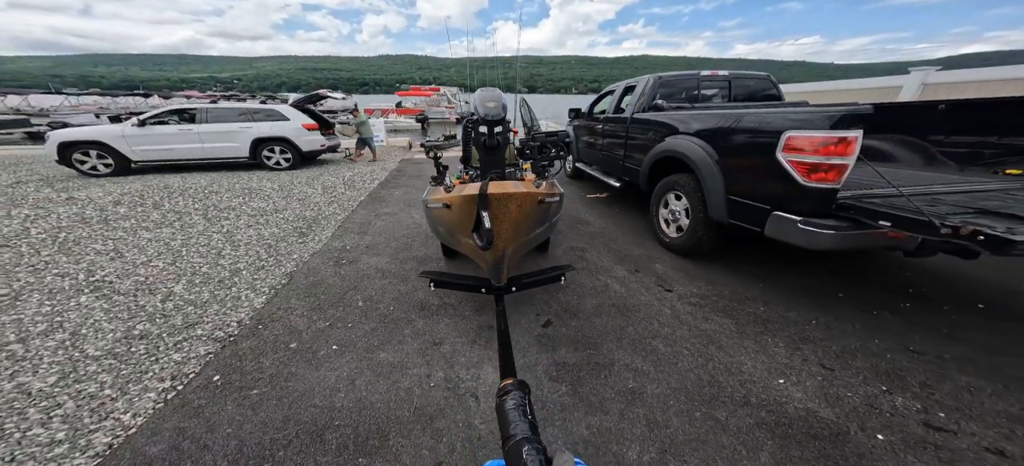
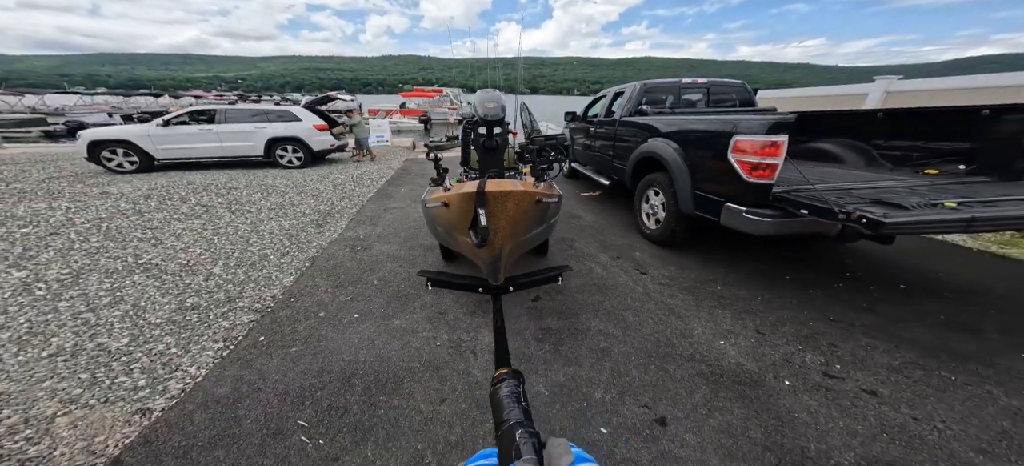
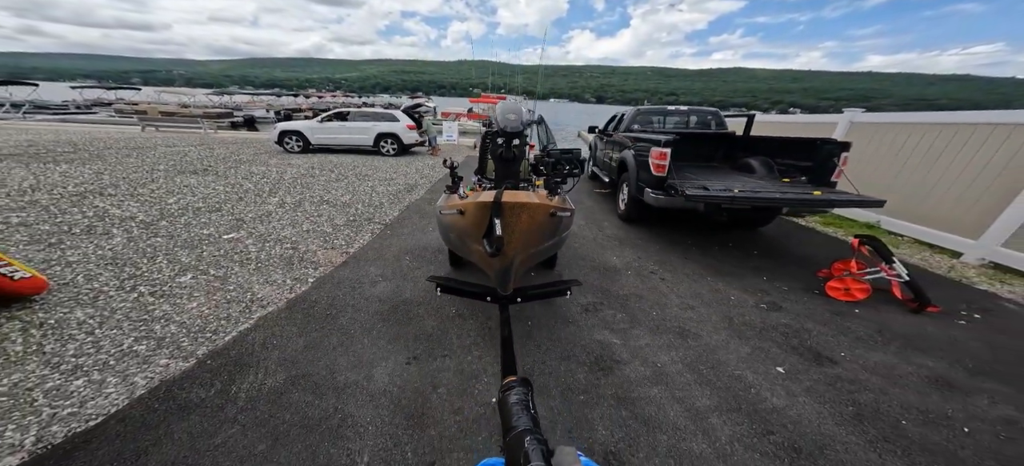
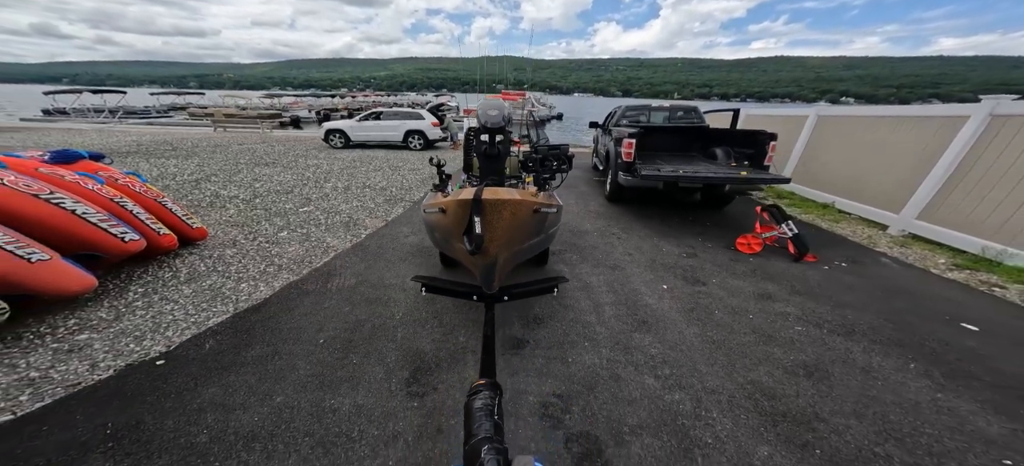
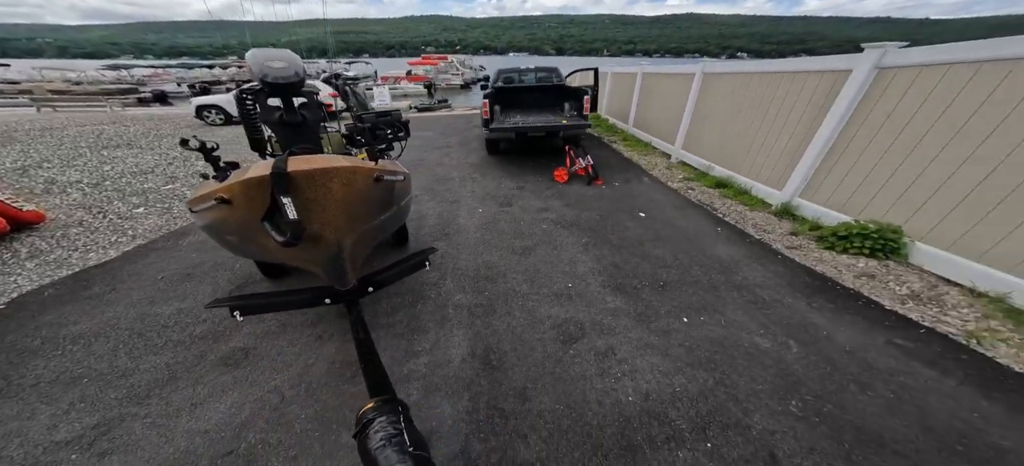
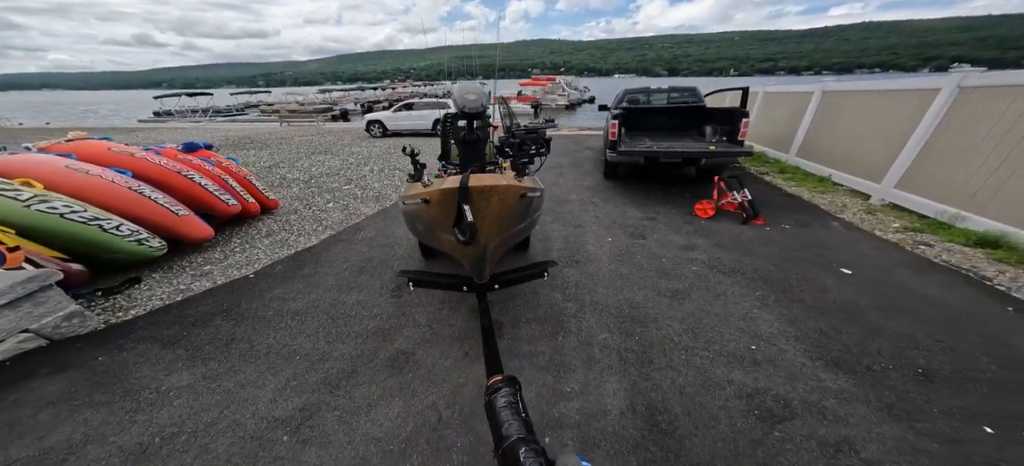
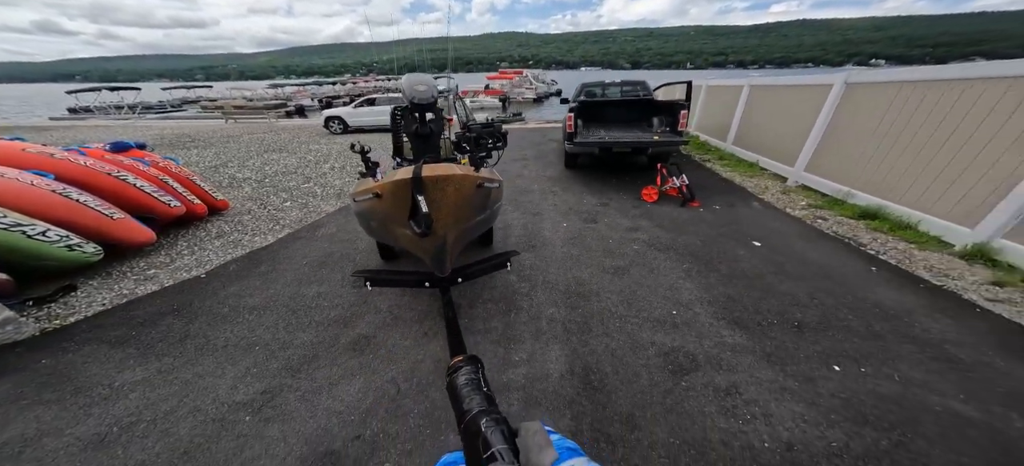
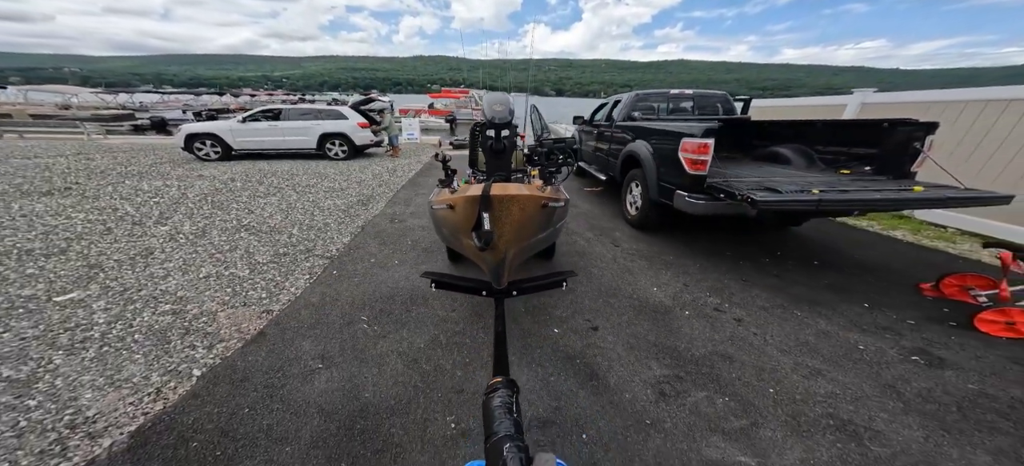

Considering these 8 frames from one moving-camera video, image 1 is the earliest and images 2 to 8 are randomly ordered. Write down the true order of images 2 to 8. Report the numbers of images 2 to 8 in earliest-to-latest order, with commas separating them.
2, 8, 3, 4, 6, 7, 5
